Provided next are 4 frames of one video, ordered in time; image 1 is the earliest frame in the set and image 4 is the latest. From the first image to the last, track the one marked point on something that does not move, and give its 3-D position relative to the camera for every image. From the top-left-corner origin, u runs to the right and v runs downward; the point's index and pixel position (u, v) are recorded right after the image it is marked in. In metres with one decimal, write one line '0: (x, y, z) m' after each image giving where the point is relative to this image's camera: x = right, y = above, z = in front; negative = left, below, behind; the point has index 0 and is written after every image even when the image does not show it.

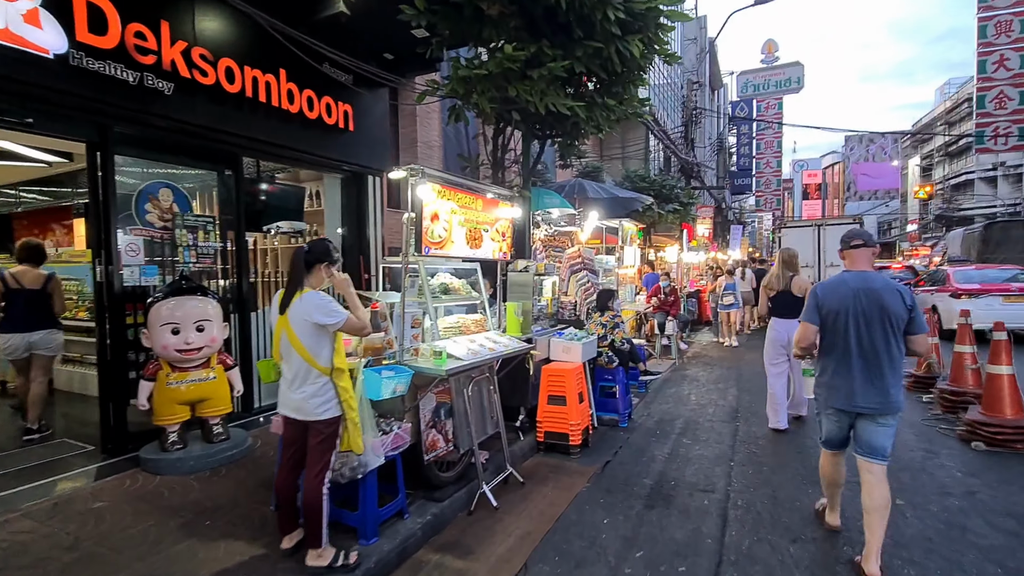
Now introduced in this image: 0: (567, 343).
0: (+0.5, -0.5, +5.8) m
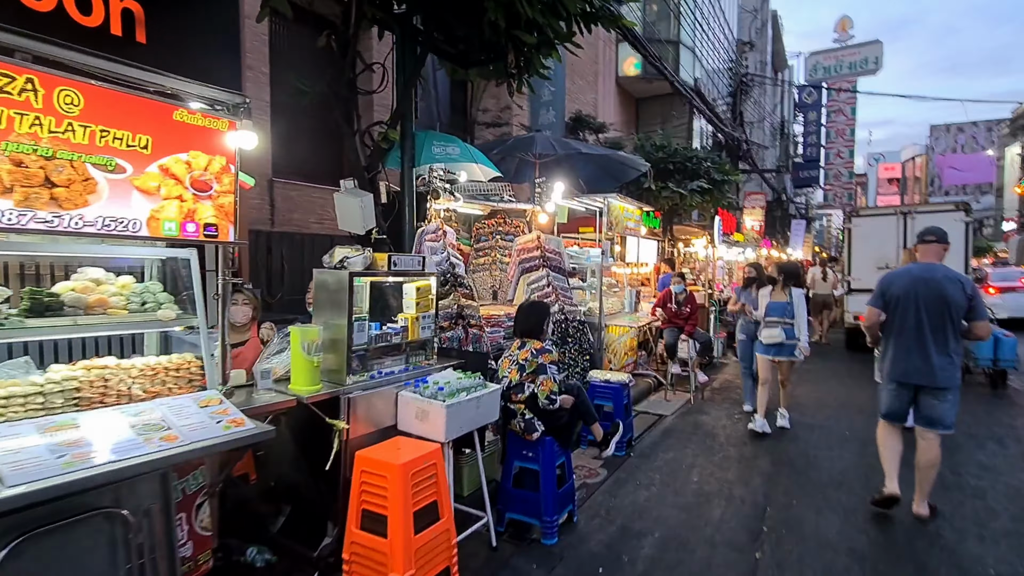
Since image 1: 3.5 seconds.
0: (-0.5, -0.6, +3.1) m
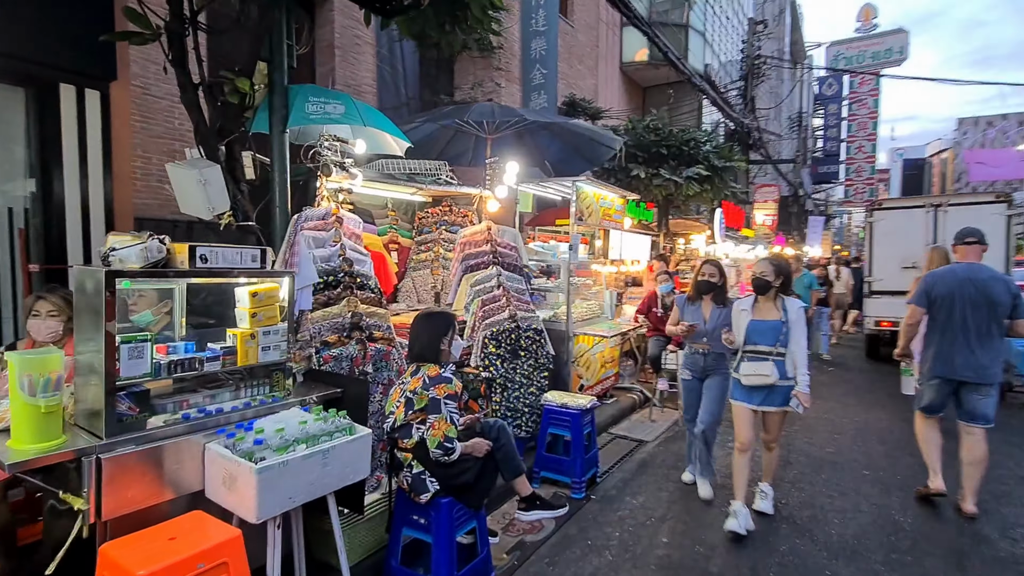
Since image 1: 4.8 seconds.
0: (-1.0, -0.6, +2.1) m
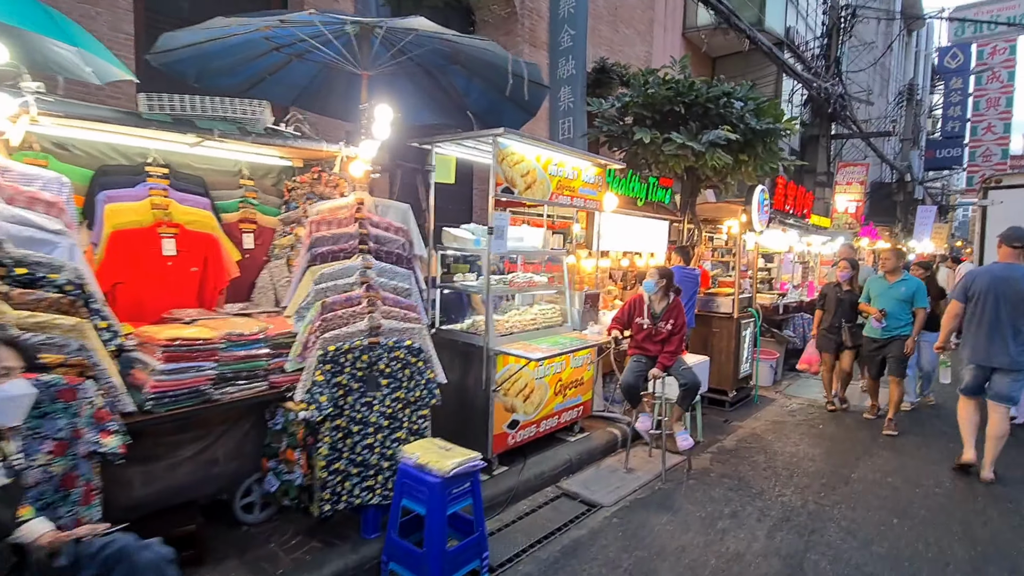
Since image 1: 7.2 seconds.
0: (-2.2, -0.6, +0.8) m
